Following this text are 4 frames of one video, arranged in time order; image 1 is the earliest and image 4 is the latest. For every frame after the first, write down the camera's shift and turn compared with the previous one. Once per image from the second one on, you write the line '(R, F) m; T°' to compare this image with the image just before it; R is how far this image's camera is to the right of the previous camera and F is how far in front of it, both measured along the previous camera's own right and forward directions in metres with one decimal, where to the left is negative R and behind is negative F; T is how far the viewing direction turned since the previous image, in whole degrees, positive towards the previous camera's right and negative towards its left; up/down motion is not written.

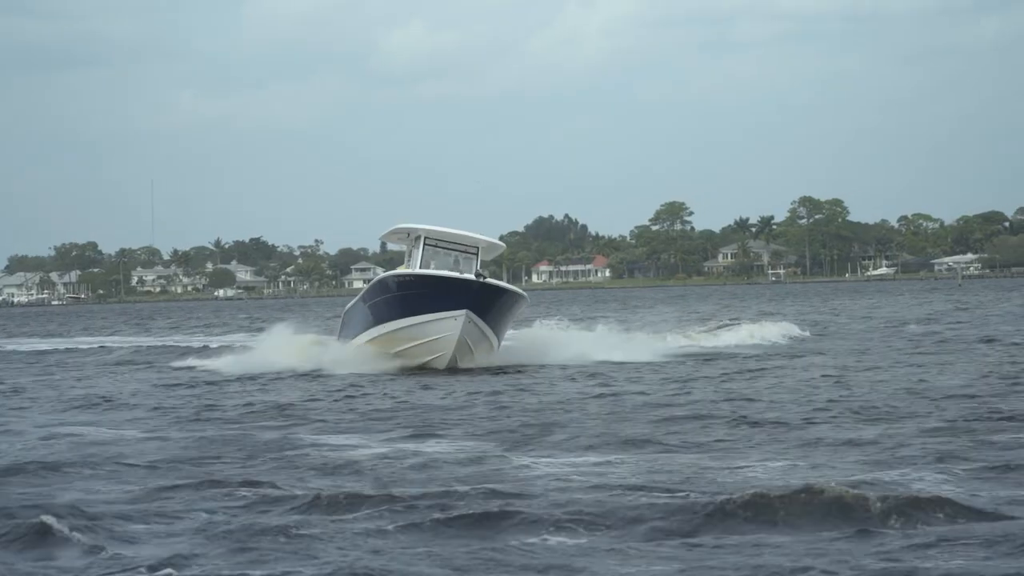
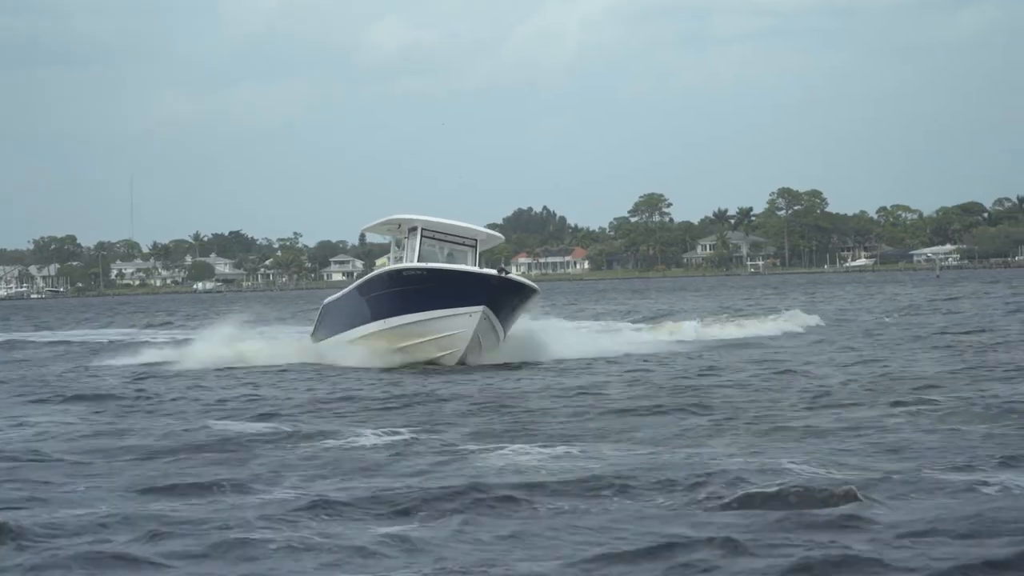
(-0.3, 0.0) m; +1°
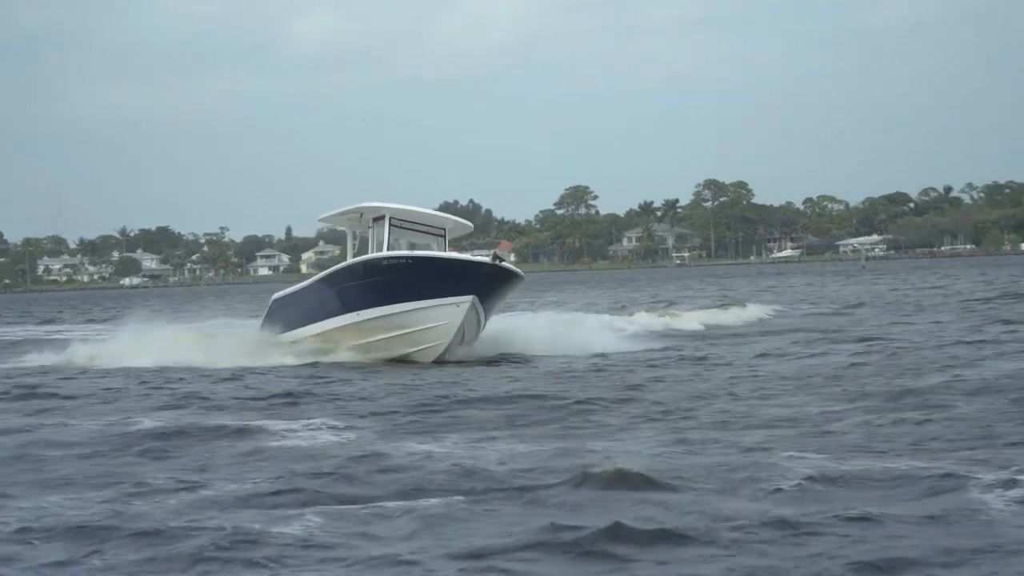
(-1.8, -0.7) m; +4°
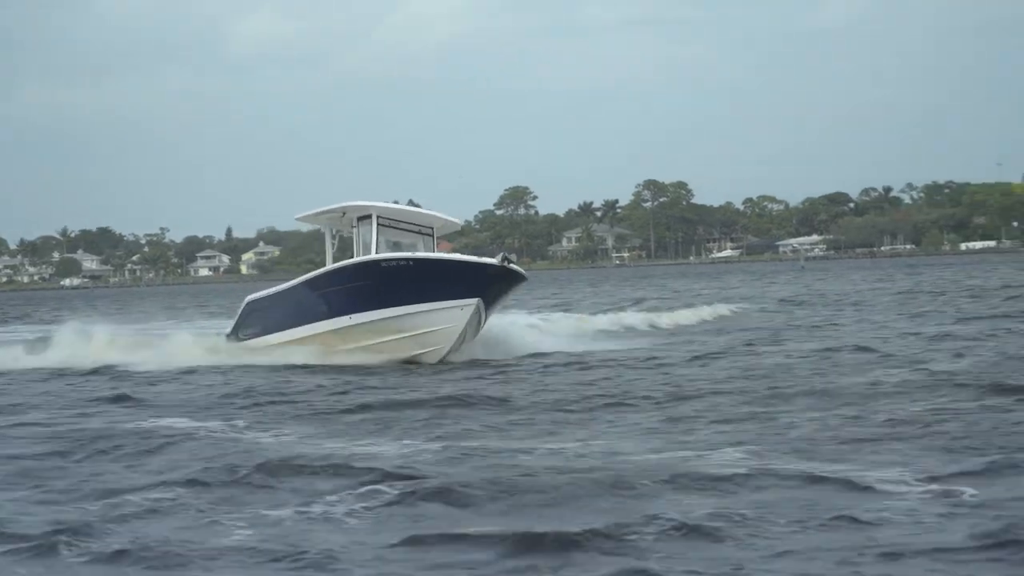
(-0.6, +0.4) m; +4°
